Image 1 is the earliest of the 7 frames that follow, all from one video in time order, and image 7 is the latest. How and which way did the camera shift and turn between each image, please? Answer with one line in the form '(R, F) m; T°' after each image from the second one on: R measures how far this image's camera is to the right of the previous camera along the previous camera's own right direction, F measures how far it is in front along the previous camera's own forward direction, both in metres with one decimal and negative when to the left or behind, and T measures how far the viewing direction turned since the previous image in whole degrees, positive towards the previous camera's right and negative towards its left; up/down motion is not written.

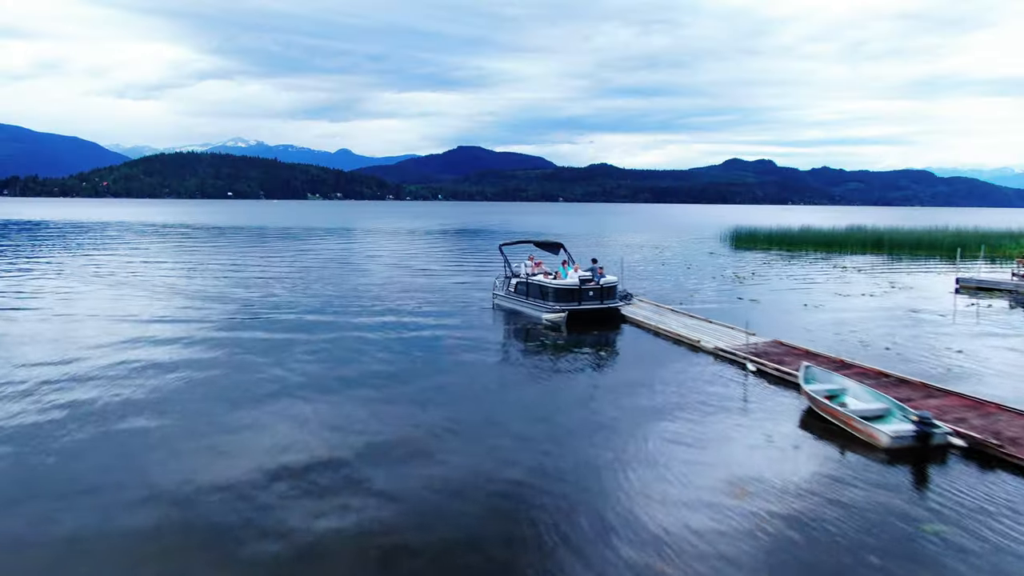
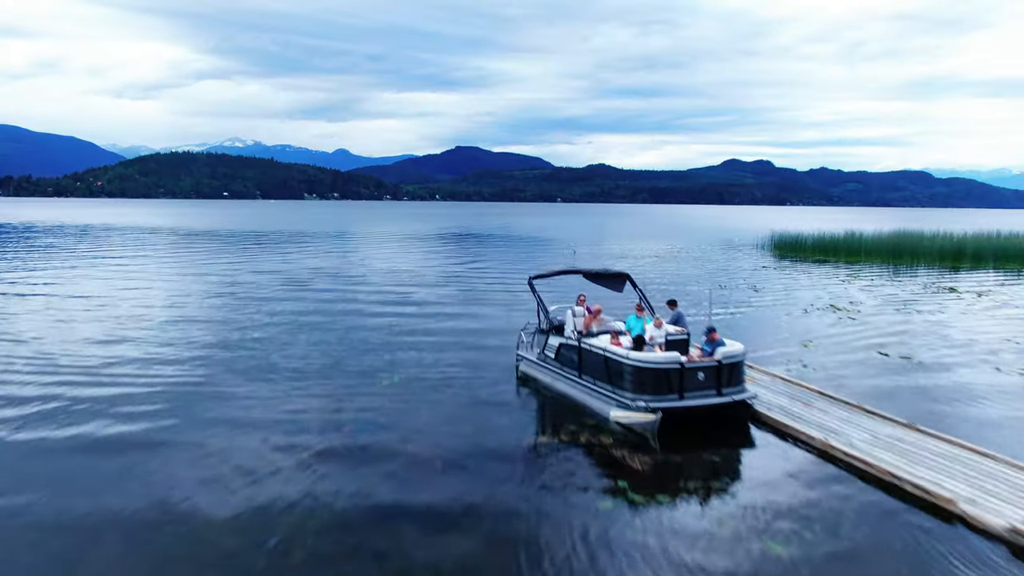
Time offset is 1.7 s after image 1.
(-1.0, +12.5) m; 0°
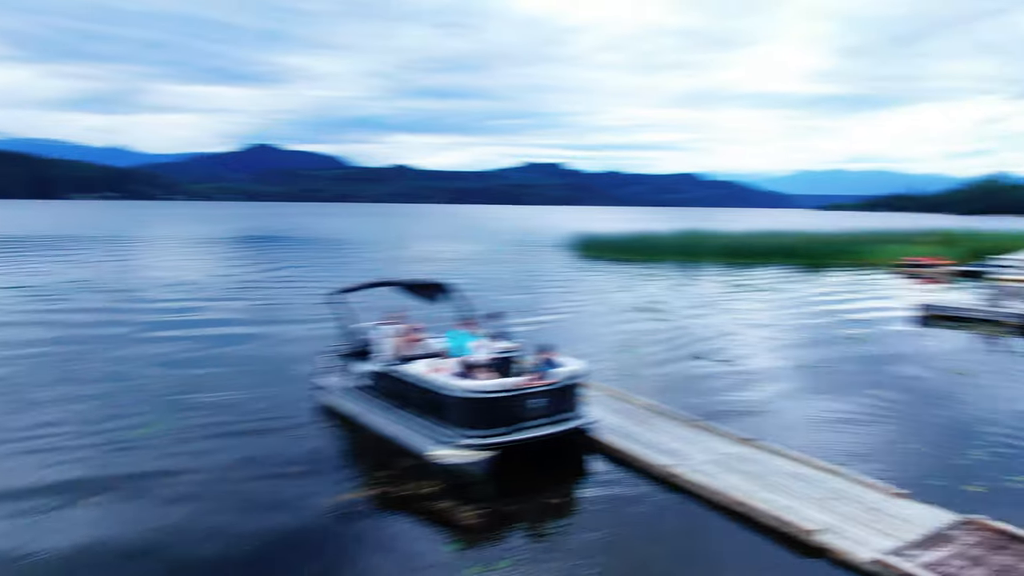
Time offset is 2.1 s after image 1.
(+0.1, +2.5) m; +14°
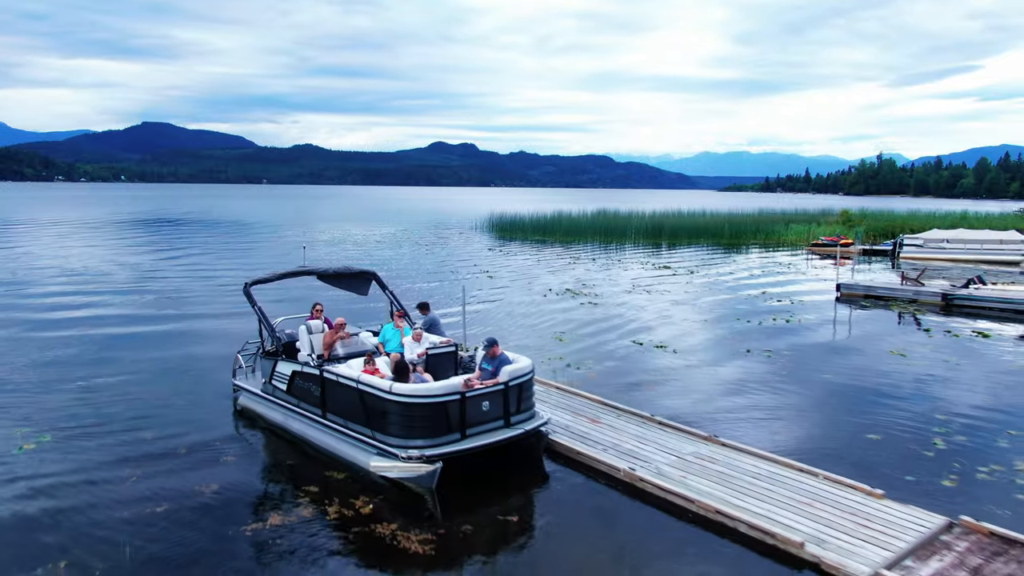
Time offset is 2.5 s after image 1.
(-0.5, +1.6) m; +6°
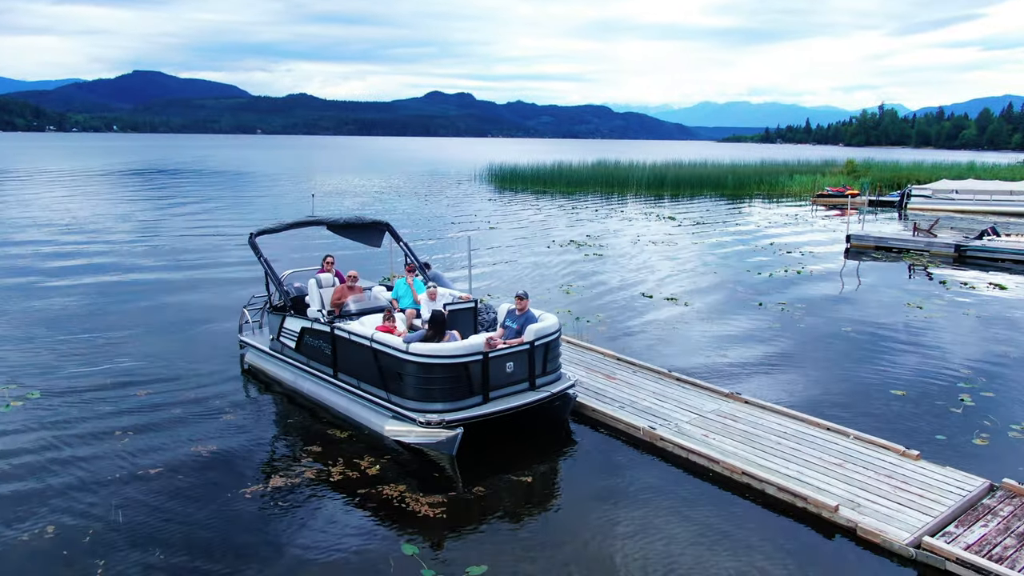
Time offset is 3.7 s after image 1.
(-0.3, +0.6) m; 0°
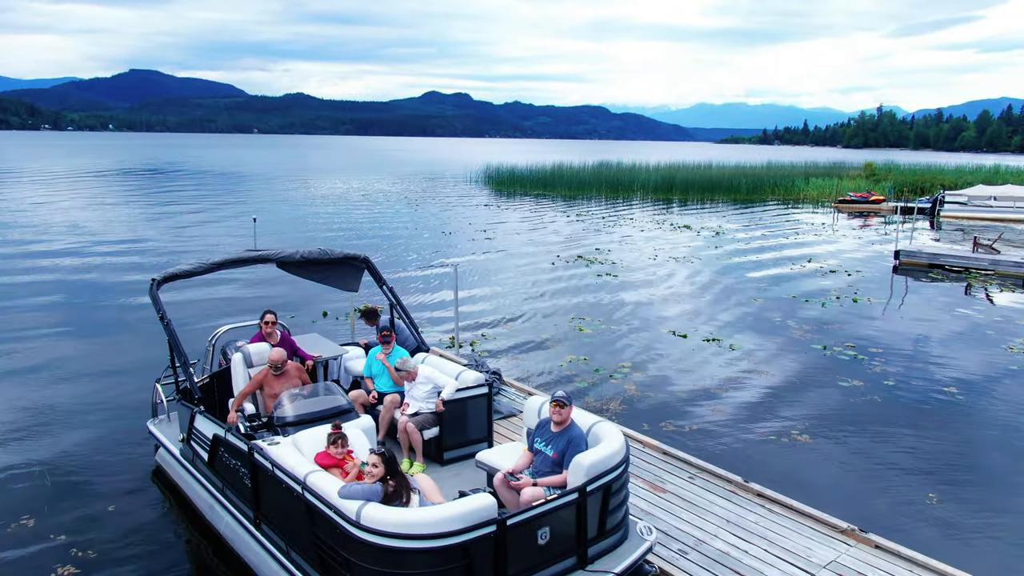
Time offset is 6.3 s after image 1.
(-0.3, +4.1) m; 0°
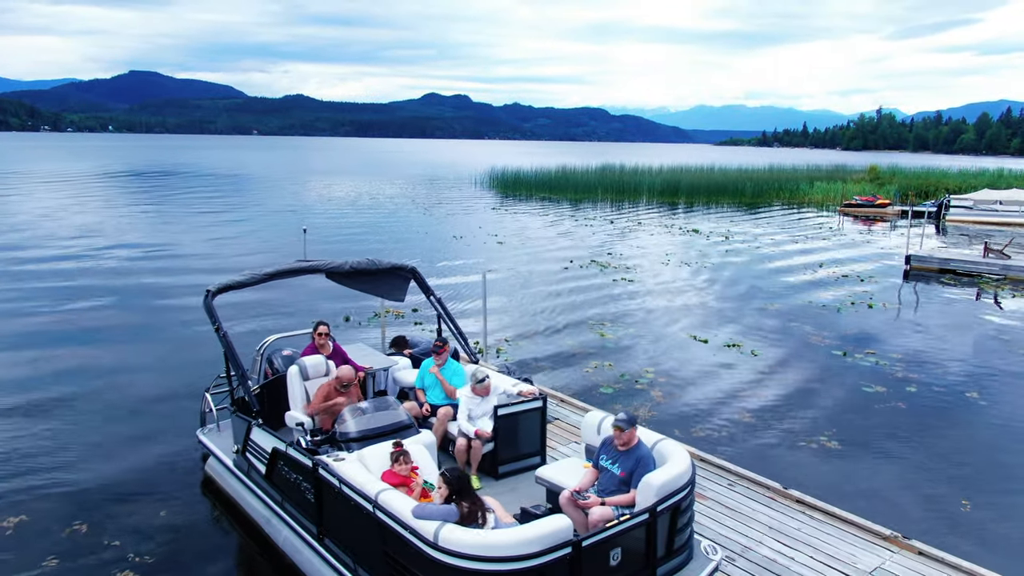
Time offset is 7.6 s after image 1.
(-0.6, -0.2) m; 0°
